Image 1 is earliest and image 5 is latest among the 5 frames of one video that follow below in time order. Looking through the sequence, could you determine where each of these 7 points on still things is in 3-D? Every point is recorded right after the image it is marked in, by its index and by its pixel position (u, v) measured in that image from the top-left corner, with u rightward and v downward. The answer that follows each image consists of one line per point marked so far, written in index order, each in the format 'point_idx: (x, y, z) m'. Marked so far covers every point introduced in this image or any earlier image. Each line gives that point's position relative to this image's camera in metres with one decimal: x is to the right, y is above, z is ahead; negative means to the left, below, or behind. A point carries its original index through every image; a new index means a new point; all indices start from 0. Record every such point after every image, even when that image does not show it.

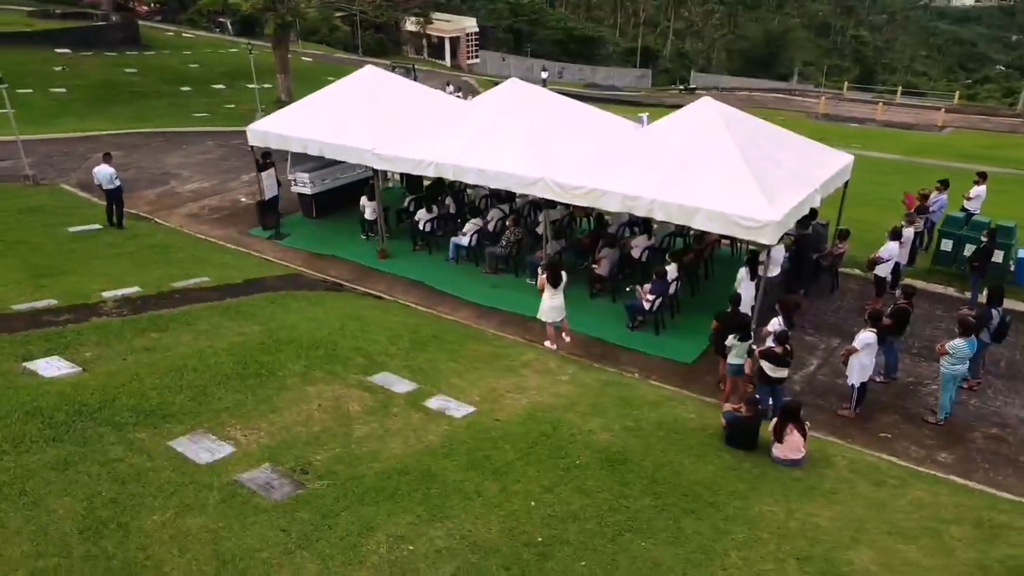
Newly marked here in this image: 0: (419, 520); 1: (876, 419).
0: (-0.8, -2.0, +6.8) m
1: (+4.9, -1.8, +10.8) m
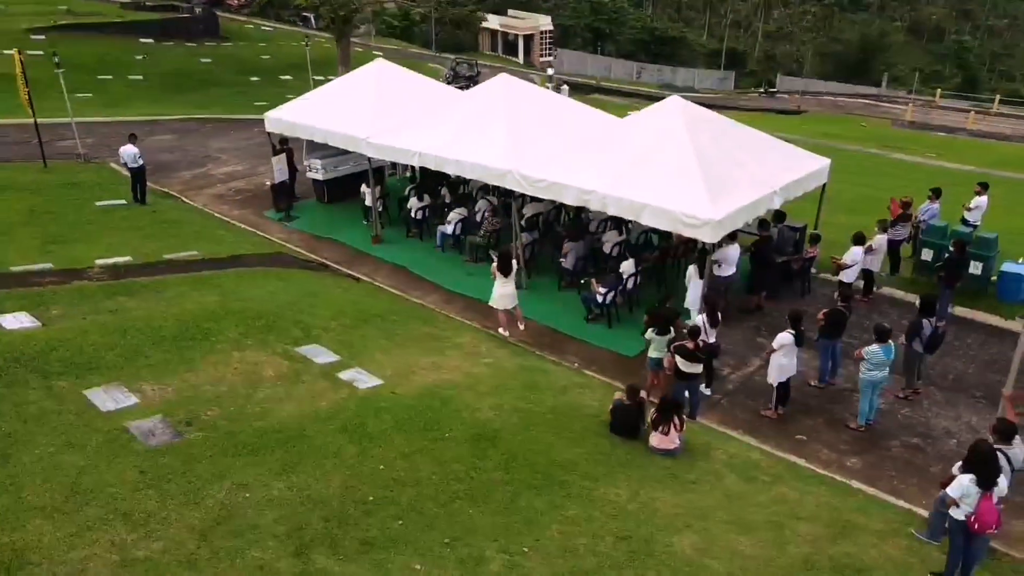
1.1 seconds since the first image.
0: (-2.3, -1.7, +7.4) m
1: (+3.9, -1.8, +10.8) m
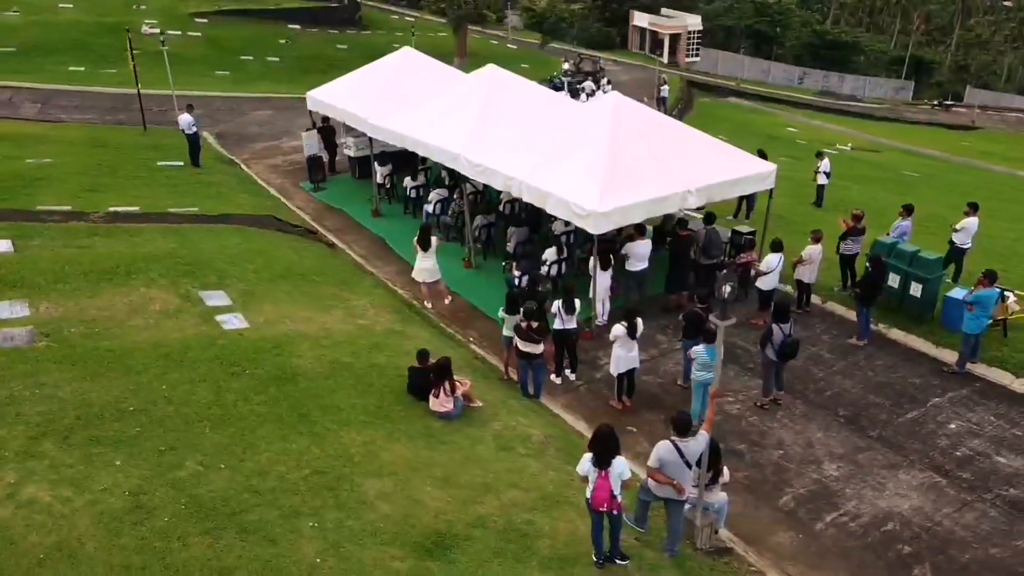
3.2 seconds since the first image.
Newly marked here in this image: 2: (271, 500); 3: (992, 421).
0: (-4.9, -1.0, +8.9) m
1: (+1.7, -1.7, +10.9) m
2: (-2.2, -1.9, +7.3) m
3: (+6.3, -1.8, +10.5) m
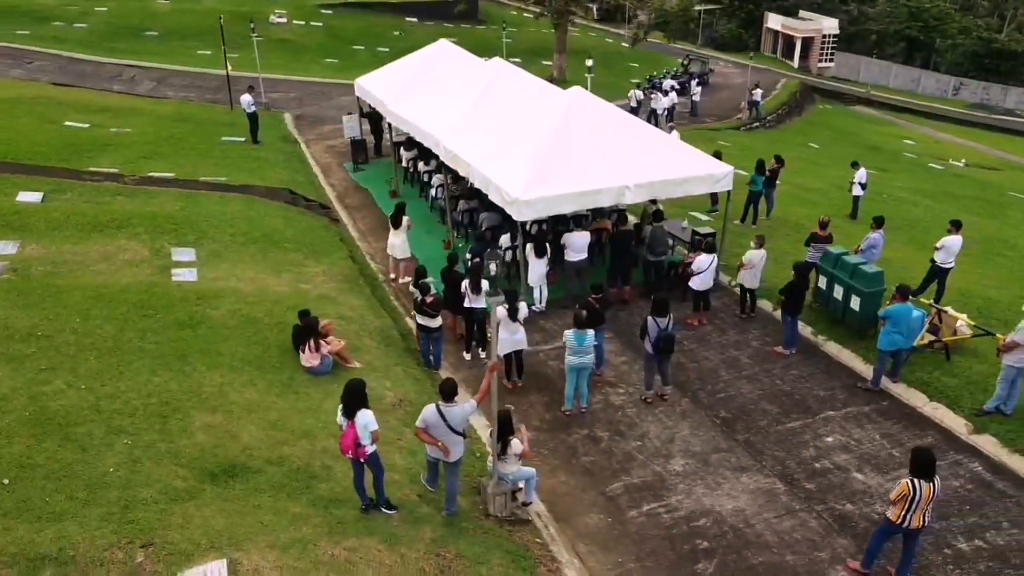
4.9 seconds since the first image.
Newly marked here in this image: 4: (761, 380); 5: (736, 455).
0: (-6.6, -0.2, +10.5) m
1: (+0.2, -1.5, +11.3) m
2: (-4.3, -1.4, +8.5) m
3: (+4.6, -1.9, +10.1) m
4: (+3.6, -1.3, +11.6) m
5: (+2.8, -2.1, +9.9) m
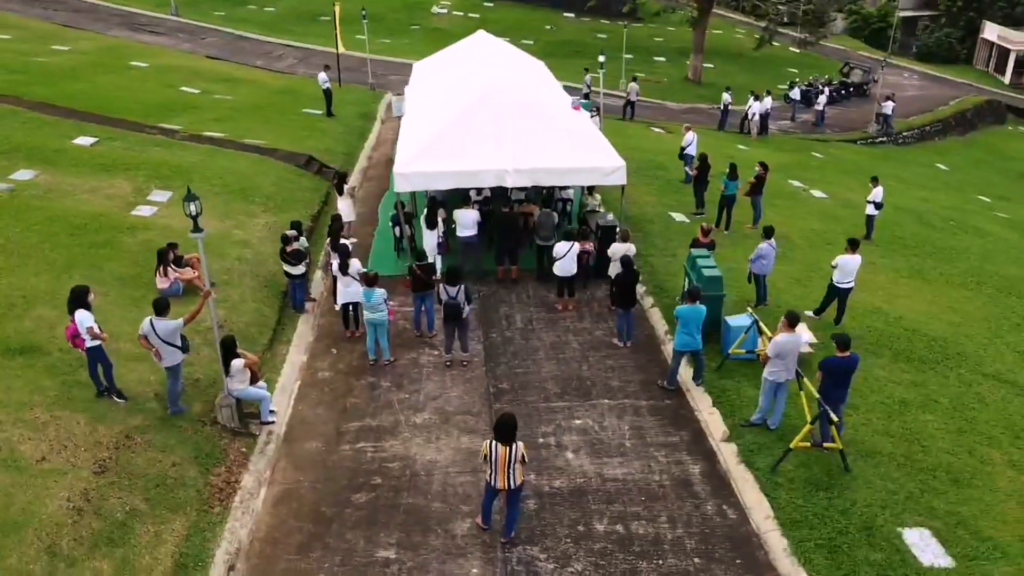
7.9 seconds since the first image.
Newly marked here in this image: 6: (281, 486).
0: (-9.1, +1.2, +13.6) m
1: (-2.5, -0.9, +12.6) m
2: (-7.5, -0.2, +11.1) m
3: (+1.4, -1.8, +10.4) m
4: (+0.9, -1.1, +12.0) m
5: (-0.4, -1.7, +10.6) m
6: (-2.7, -2.3, +9.4) m
